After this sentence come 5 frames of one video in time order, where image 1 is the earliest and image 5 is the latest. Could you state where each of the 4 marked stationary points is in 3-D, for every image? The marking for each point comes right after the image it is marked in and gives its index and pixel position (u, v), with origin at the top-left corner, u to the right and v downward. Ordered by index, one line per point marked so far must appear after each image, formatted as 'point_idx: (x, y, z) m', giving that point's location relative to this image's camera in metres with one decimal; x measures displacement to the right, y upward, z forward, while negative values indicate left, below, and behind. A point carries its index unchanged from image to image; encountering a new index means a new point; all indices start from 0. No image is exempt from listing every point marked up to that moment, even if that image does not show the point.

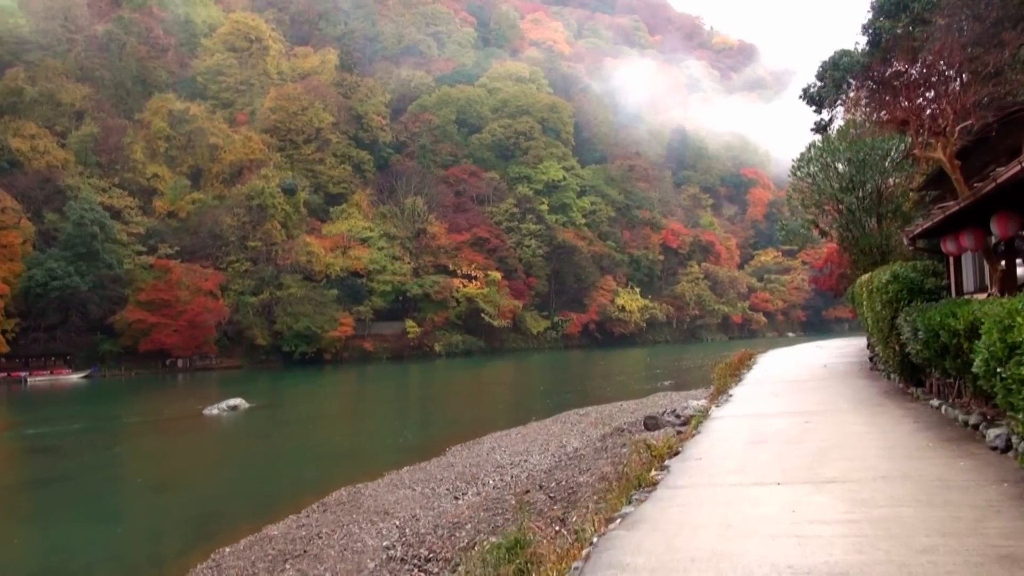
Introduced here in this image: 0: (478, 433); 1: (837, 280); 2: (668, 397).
0: (-0.7, -3.6, +17.2) m
1: (+8.7, +0.2, +18.8) m
2: (+3.5, -2.6, +16.2) m
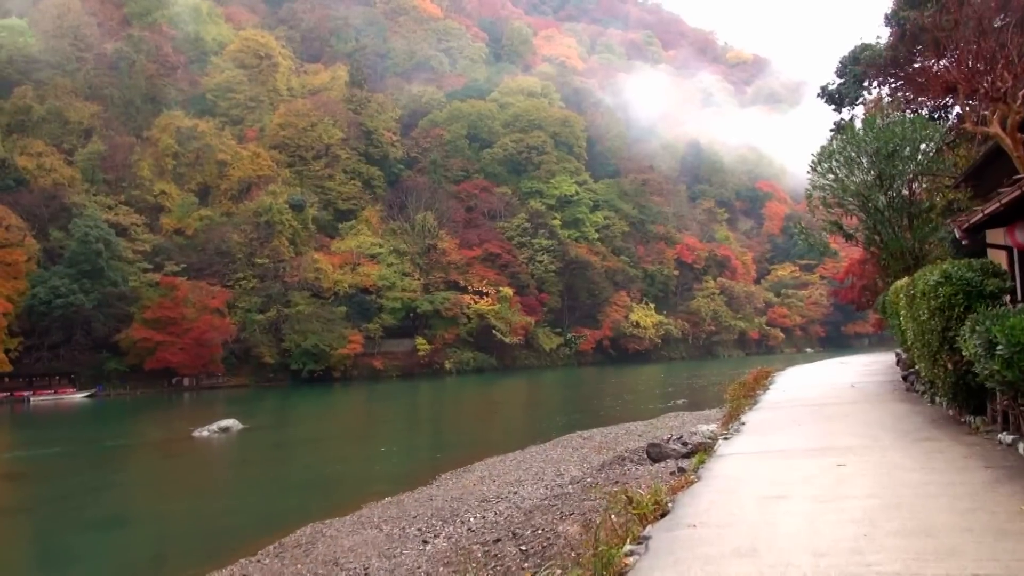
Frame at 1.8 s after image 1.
0: (-0.5, -3.9, +16.4) m
1: (+8.9, -0.1, +17.9) m
2: (+3.6, -2.9, +15.4) m
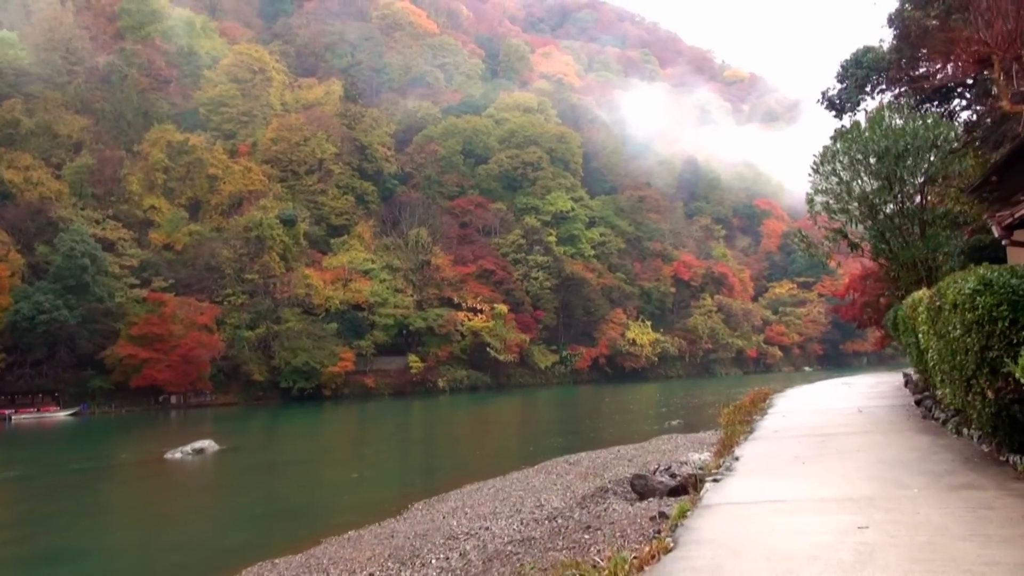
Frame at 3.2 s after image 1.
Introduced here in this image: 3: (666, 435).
0: (-0.7, -4.3, +15.7) m
1: (+8.6, -0.5, +17.4) m
2: (+3.4, -3.3, +14.8) m
3: (+4.1, -3.9, +18.7) m
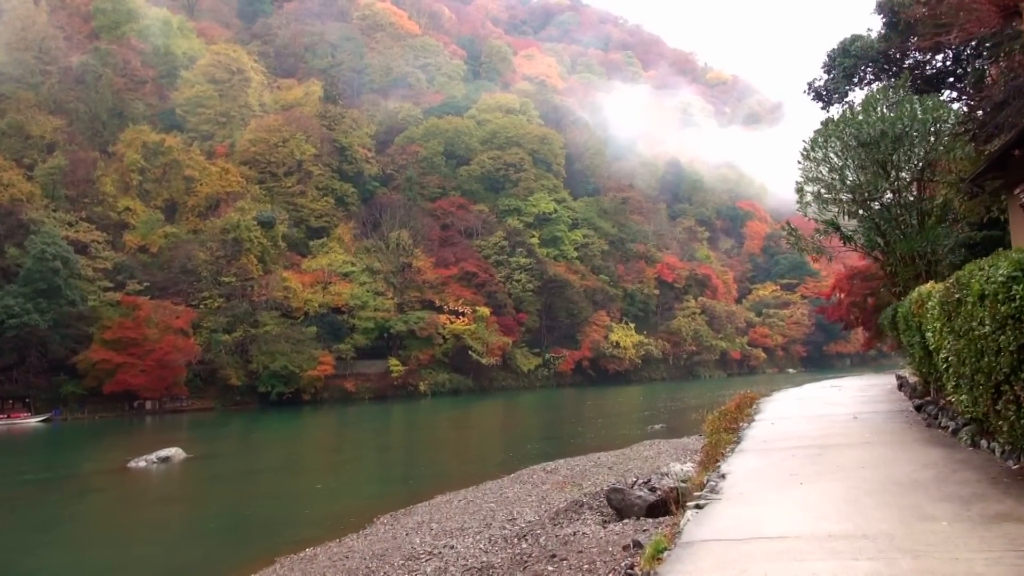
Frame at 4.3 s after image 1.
0: (-1.2, -4.3, +15.4) m
1: (+8.1, -0.6, +17.3) m
2: (+3.0, -3.3, +14.5) m
3: (+3.6, -4.0, +18.4) m
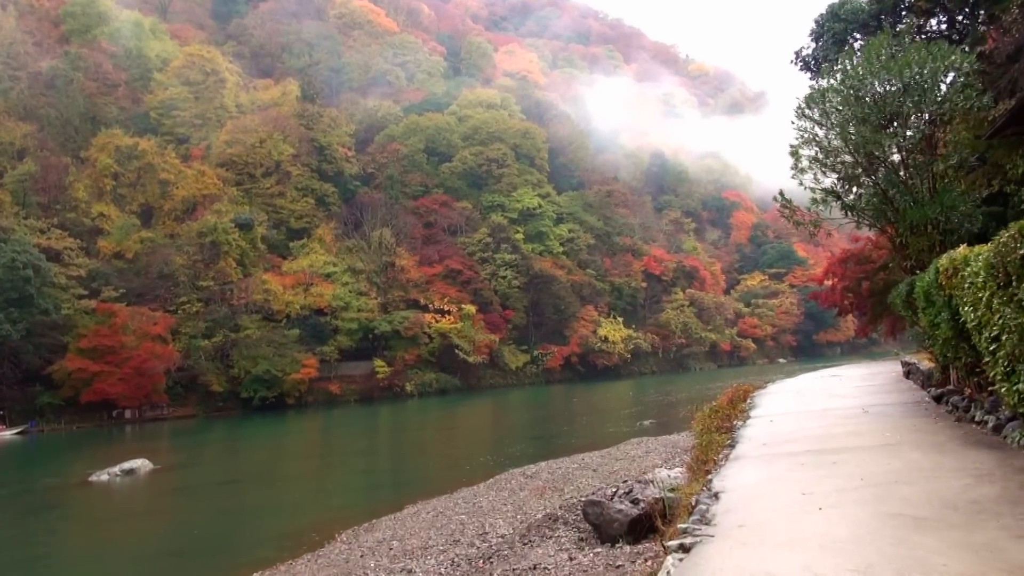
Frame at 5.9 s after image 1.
0: (-1.5, -4.3, +14.9) m
1: (+7.7, -0.2, +16.9) m
2: (+2.7, -3.1, +14.1) m
3: (+3.2, -3.8, +18.0) m
